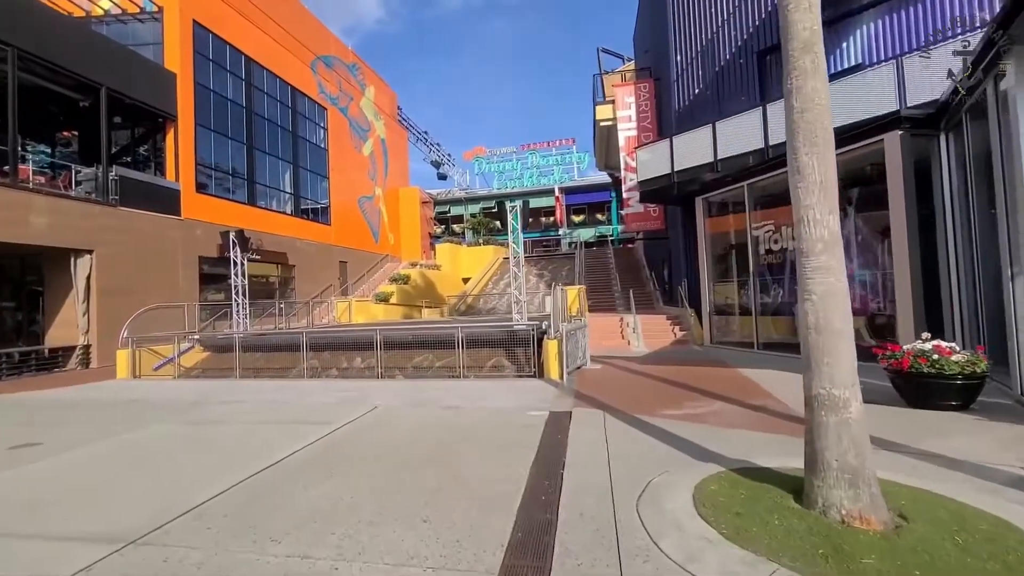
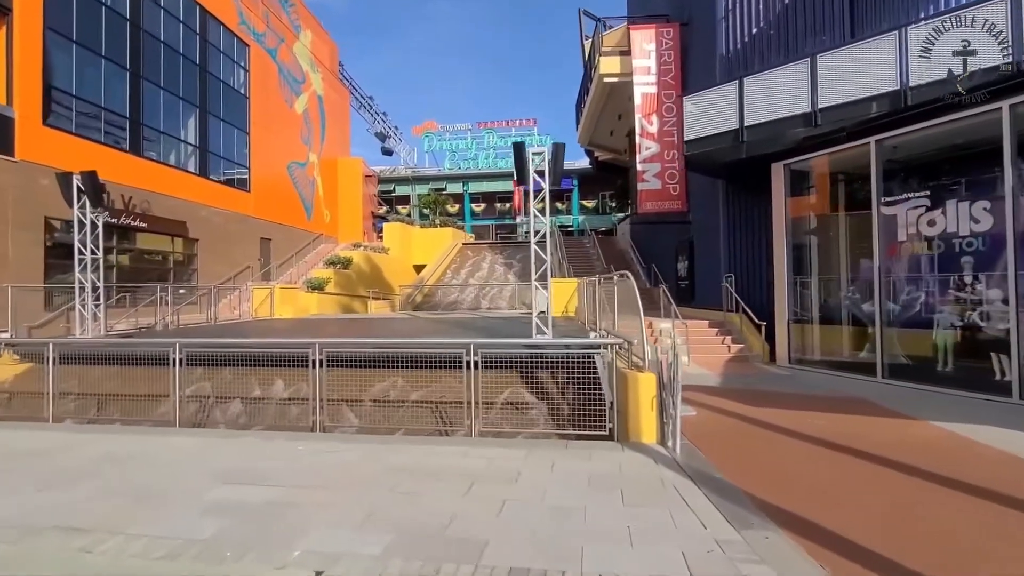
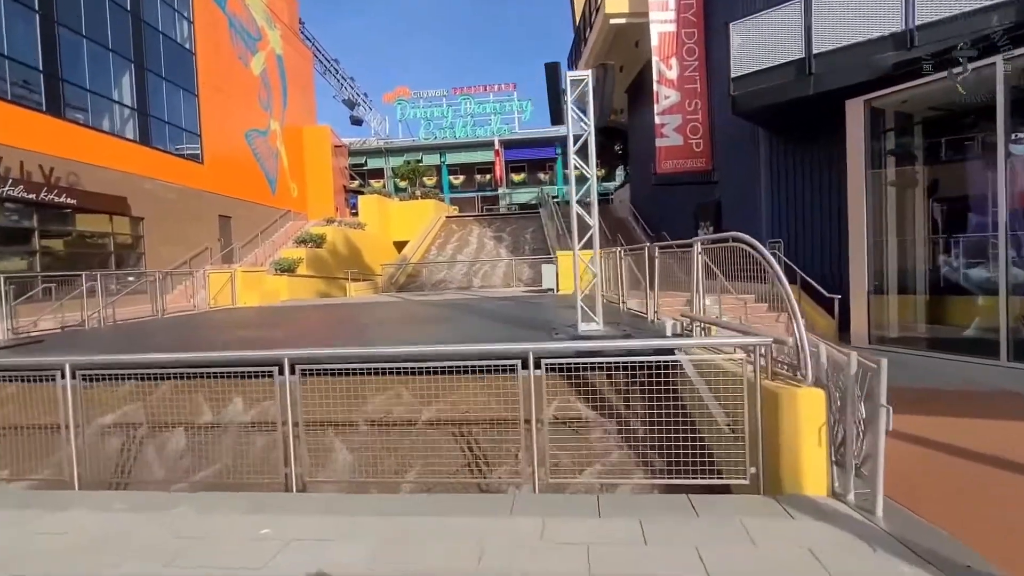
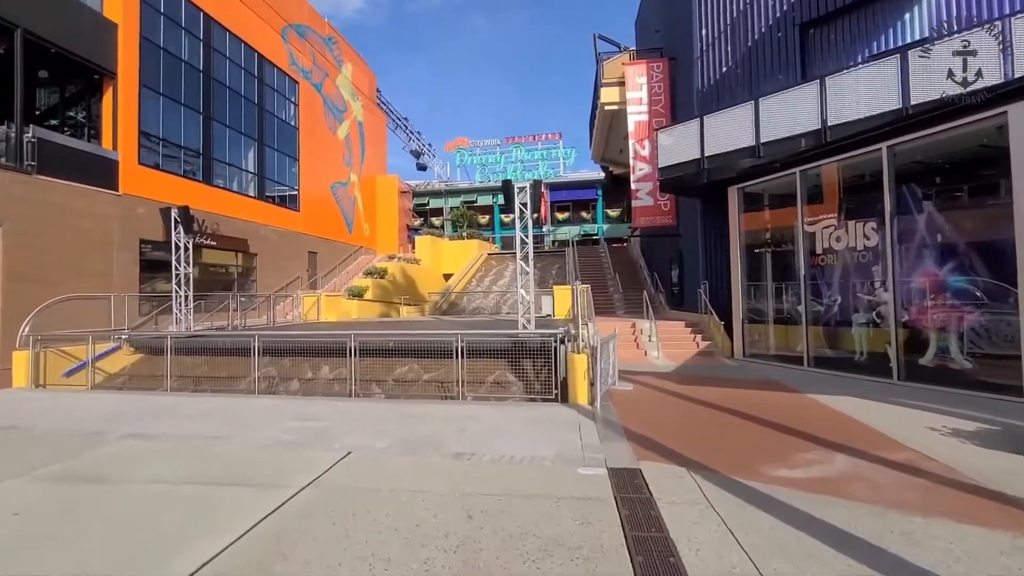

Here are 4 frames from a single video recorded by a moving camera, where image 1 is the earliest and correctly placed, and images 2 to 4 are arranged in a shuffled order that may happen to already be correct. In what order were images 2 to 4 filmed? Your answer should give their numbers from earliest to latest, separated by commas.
4, 2, 3
